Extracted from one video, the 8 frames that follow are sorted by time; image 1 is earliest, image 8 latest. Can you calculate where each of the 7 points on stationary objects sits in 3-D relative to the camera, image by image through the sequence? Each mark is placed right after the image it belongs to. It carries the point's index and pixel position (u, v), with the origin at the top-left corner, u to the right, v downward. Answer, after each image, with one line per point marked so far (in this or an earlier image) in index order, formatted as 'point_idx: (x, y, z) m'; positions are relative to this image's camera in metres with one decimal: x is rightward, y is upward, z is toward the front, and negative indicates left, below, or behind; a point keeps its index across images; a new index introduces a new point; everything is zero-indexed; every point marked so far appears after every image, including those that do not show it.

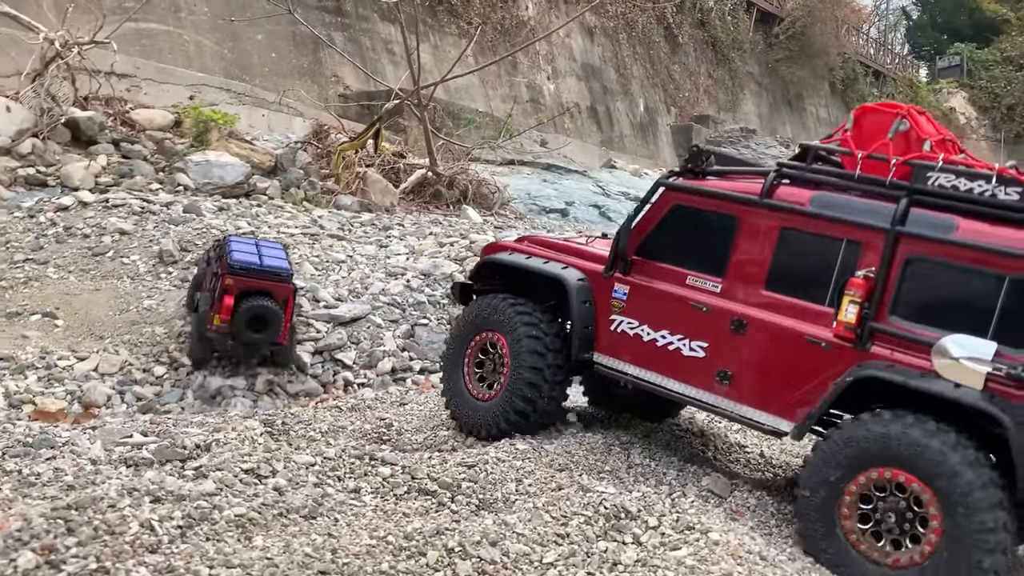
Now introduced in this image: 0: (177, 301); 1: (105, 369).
0: (-2.3, -0.1, +6.1) m
1: (-2.3, -0.5, +5.1) m
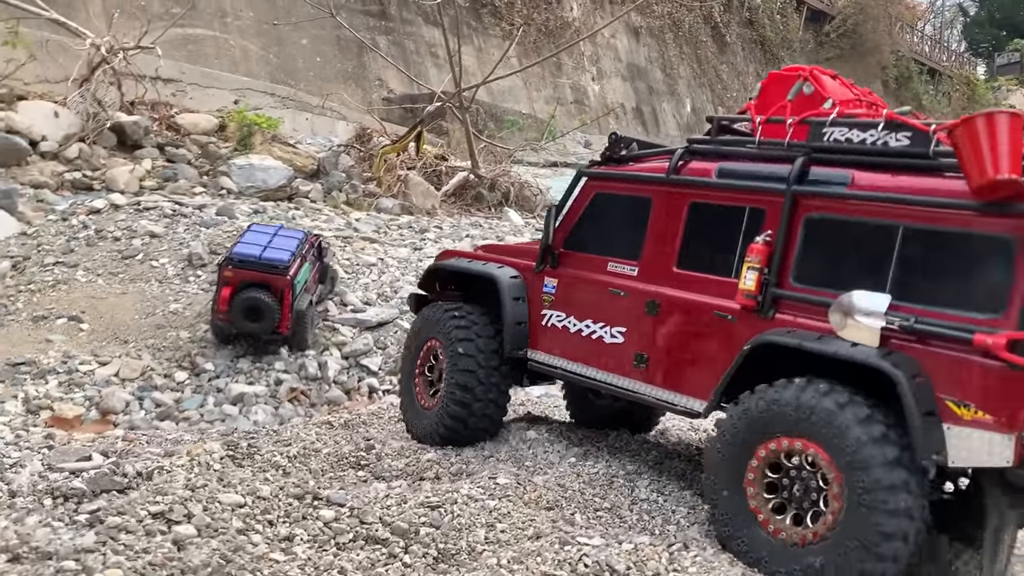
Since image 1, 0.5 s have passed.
0: (-2.1, -0.1, +6.0) m
1: (-2.2, -0.5, +5.0) m
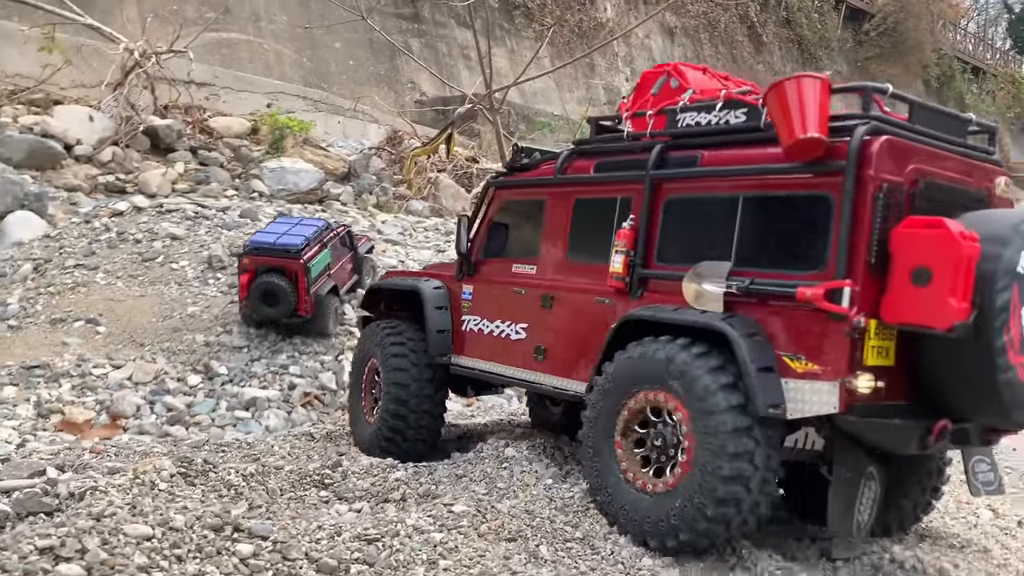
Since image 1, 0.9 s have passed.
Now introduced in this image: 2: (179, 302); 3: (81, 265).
0: (-1.9, -0.1, +6.0) m
1: (-2.1, -0.5, +4.9) m
2: (-2.2, -0.1, +6.0) m
3: (-3.1, +0.2, +6.4) m
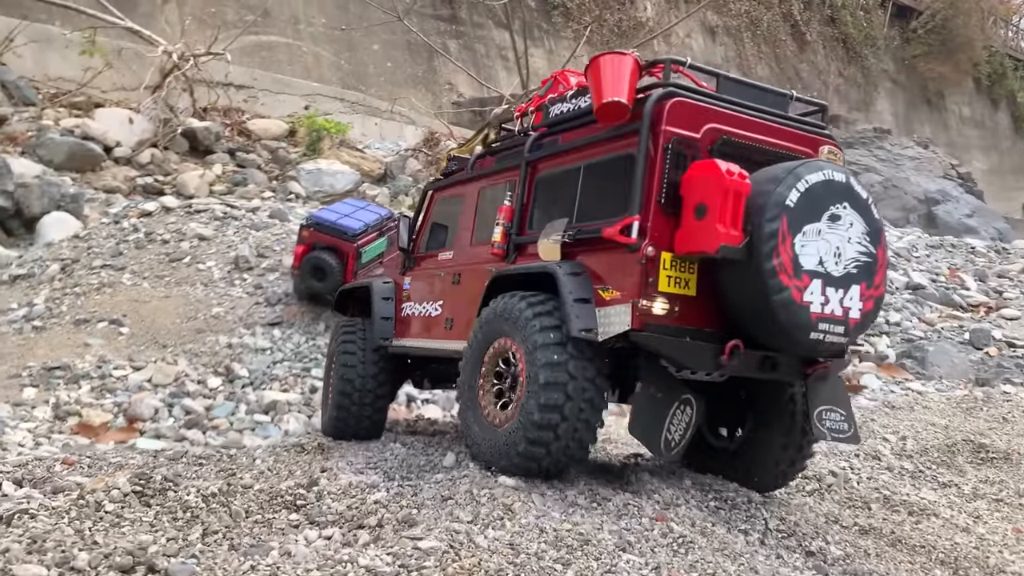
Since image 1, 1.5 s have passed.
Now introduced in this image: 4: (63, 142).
0: (-1.8, -0.1, +5.9) m
1: (-1.9, -0.5, +4.8) m
2: (-2.0, -0.1, +5.9) m
3: (-2.9, +0.2, +6.4) m
4: (-4.5, +1.5, +8.9) m
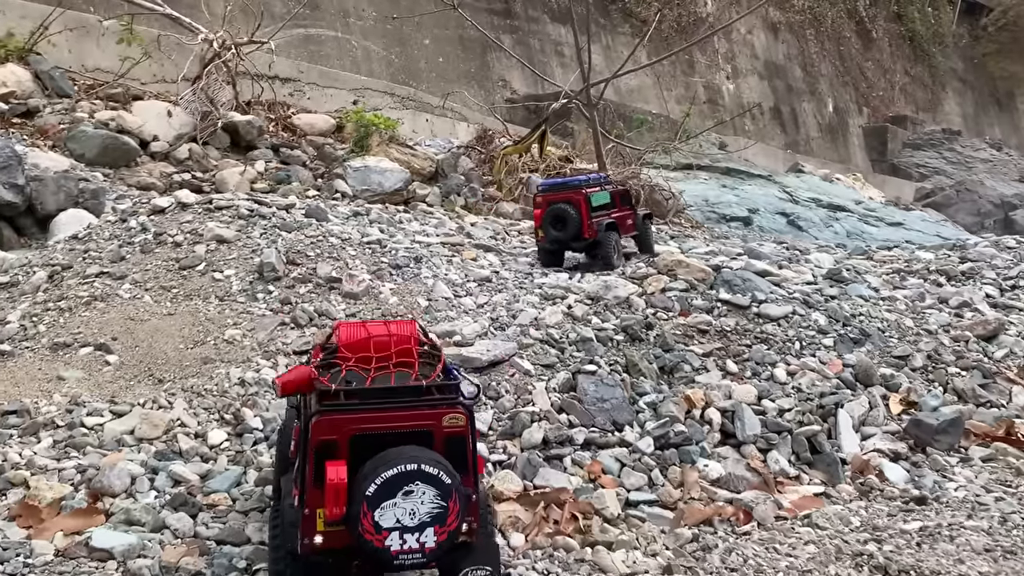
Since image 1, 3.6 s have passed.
0: (-1.3, -0.2, +4.6) m
1: (-1.5, -0.6, +3.6) m
2: (-1.6, -0.2, +4.7) m
3: (-2.4, +0.1, +5.2) m
4: (-3.8, +1.4, +7.8) m
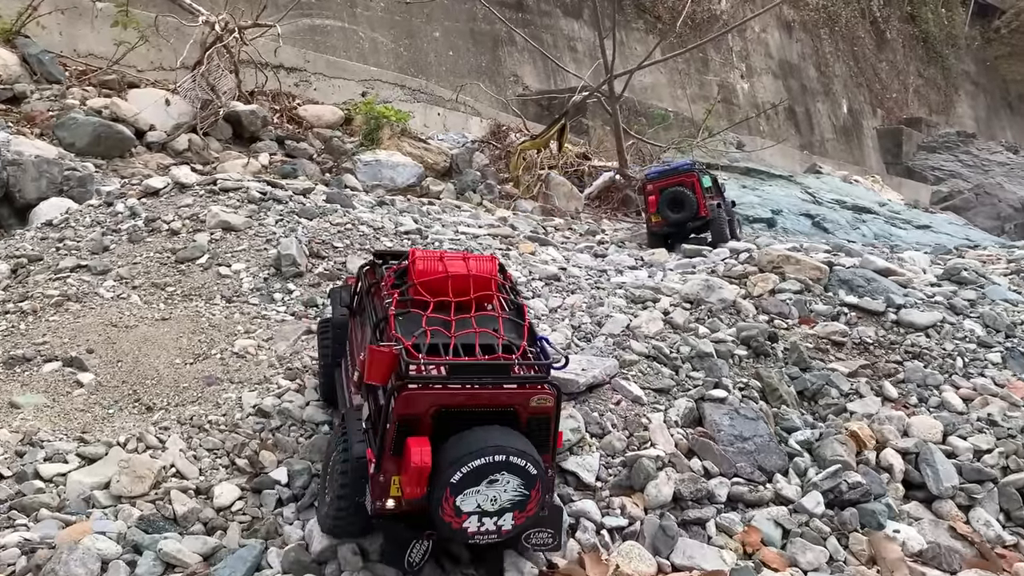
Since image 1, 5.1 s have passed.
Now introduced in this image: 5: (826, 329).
0: (-0.9, -0.2, +3.6) m
1: (-1.1, -0.6, +2.6) m
2: (-1.2, -0.2, +3.7) m
3: (-2.0, +0.1, +4.2) m
4: (-3.4, +1.4, +6.7) m
5: (+1.4, -0.2, +4.1) m
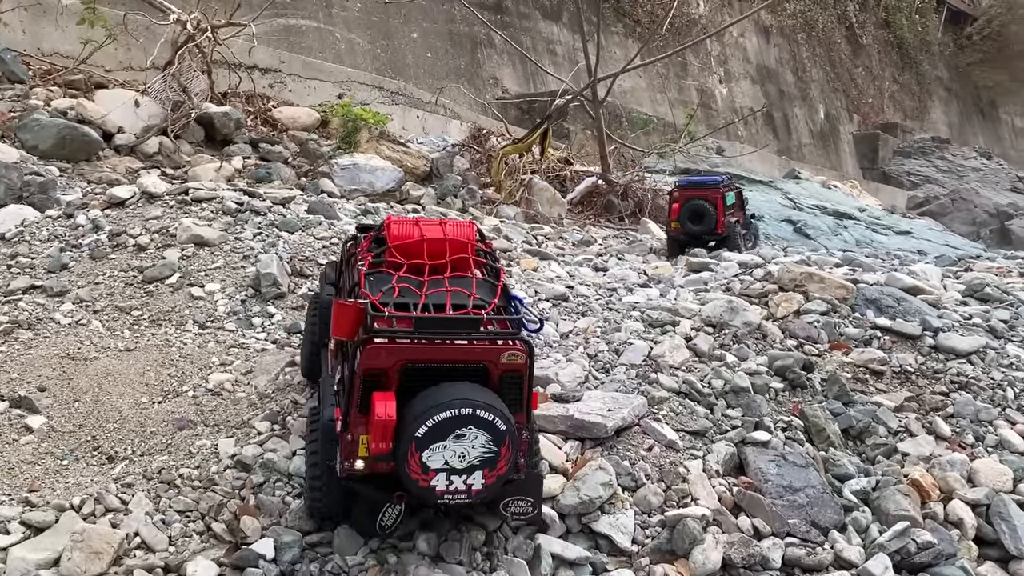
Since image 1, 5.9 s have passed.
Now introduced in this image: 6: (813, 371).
0: (-0.8, -0.3, +3.2) m
1: (-1.0, -0.7, +2.1) m
2: (-1.1, -0.3, +3.2) m
3: (-2.0, 0.0, +3.7) m
4: (-3.5, +1.3, +6.3) m
5: (+1.5, -0.3, +3.7) m
6: (+1.2, -0.3, +3.5) m
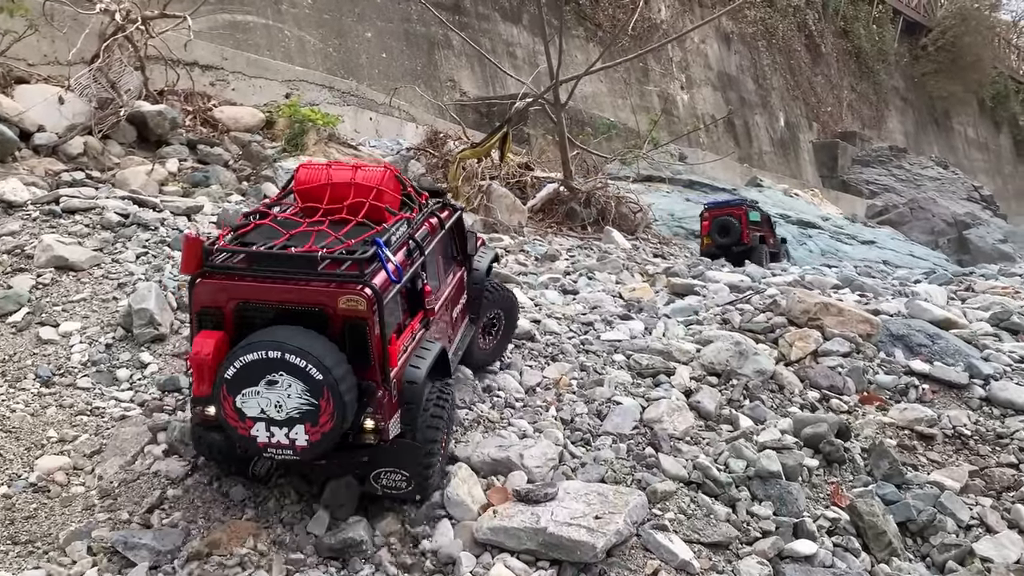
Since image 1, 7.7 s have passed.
0: (-1.0, -0.4, +2.3) m
1: (-1.1, -0.8, +1.2) m
2: (-1.3, -0.4, +2.3) m
3: (-2.1, -0.1, +2.8) m
4: (-3.8, +1.2, +5.3) m
5: (+1.3, -0.4, +2.9) m
6: (+1.0, -0.5, +2.7) m
